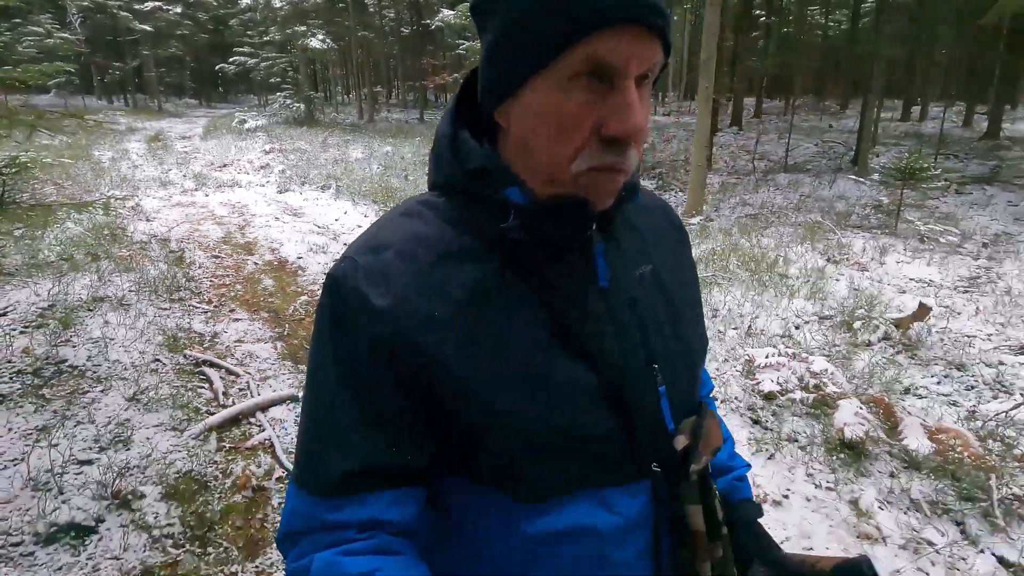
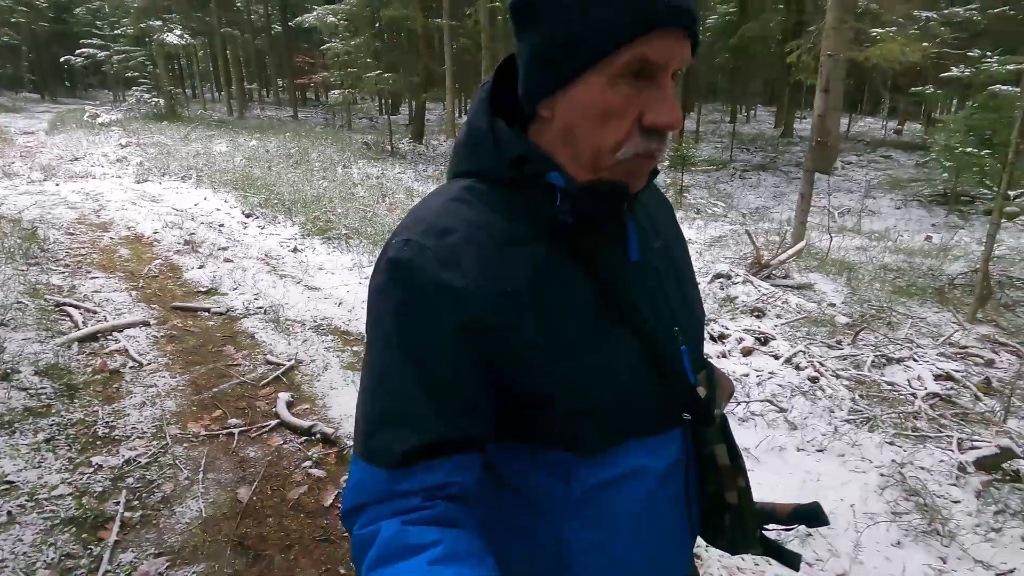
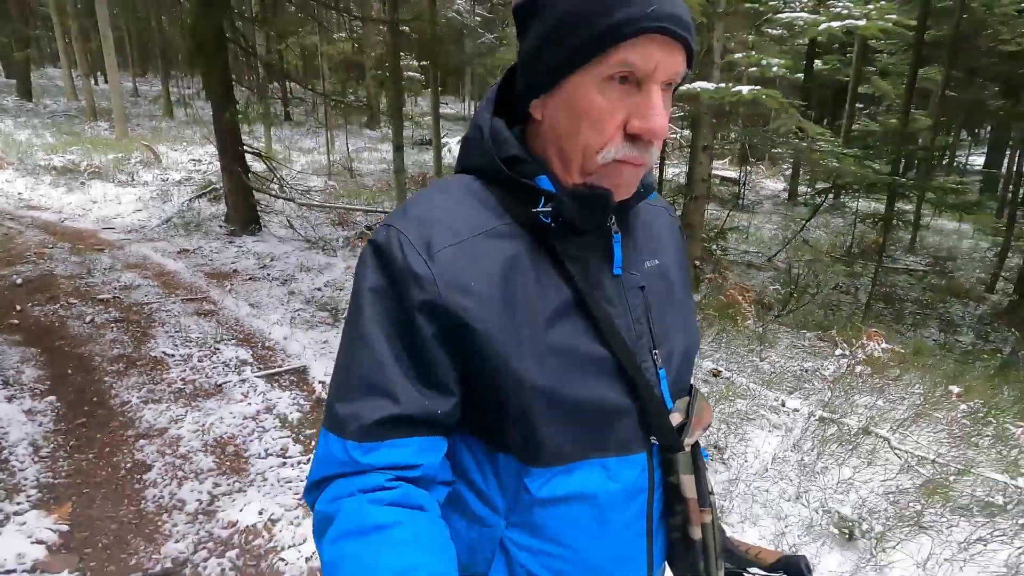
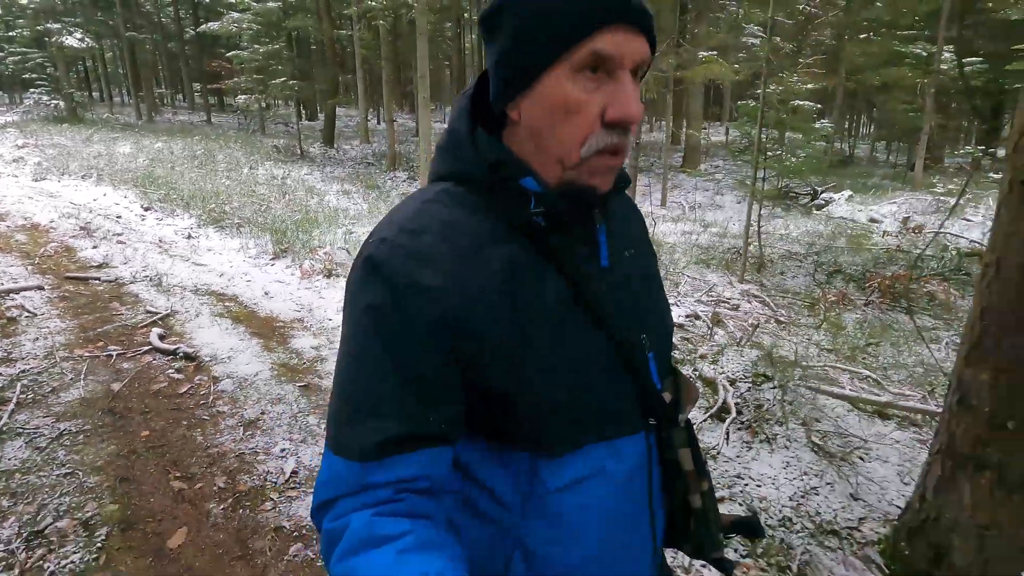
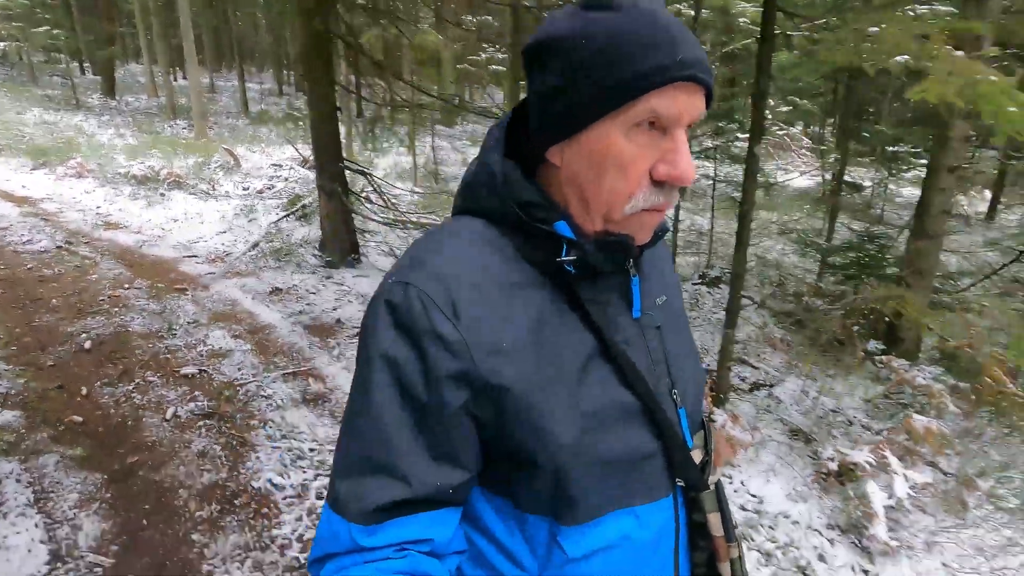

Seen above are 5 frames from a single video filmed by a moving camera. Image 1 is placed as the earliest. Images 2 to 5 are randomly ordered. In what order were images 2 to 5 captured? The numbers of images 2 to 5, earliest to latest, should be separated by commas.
2, 4, 5, 3
